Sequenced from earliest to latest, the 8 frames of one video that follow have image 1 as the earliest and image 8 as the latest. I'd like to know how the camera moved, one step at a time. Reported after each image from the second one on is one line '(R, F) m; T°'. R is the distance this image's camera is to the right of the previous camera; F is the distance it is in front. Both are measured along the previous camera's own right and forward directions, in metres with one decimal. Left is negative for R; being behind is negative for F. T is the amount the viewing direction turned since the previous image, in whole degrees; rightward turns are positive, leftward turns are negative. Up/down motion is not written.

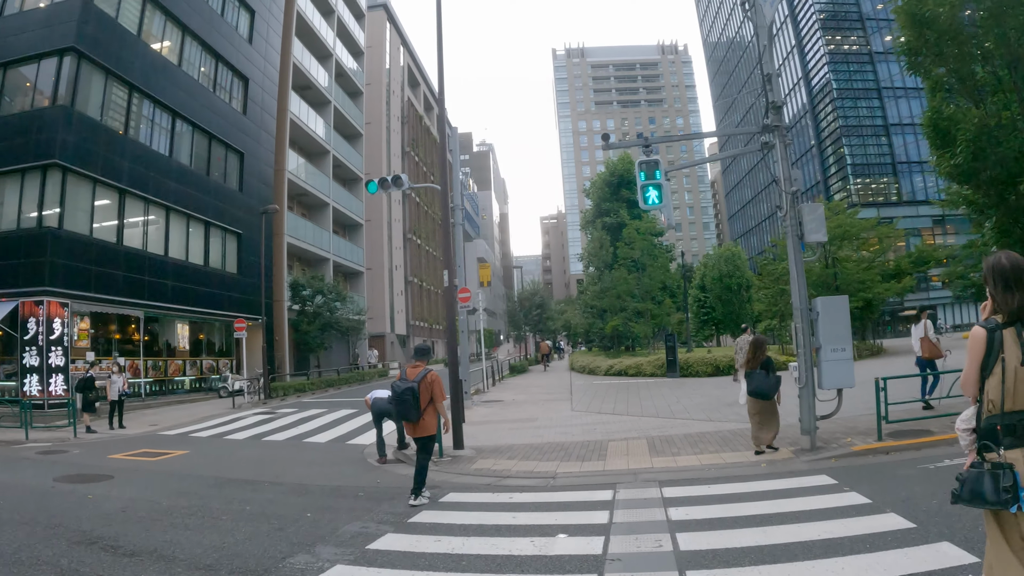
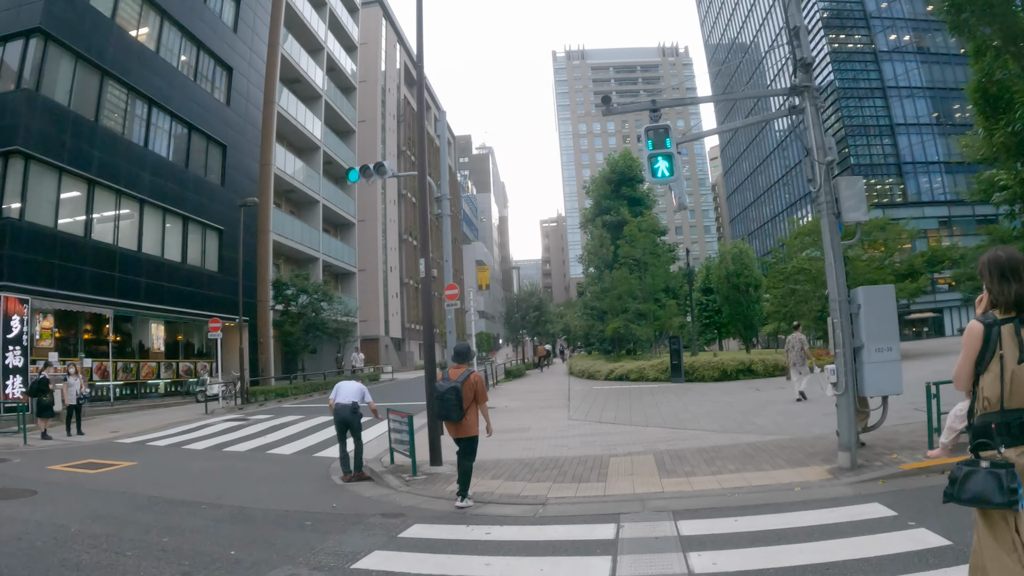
(+0.2, +1.3) m; 0°
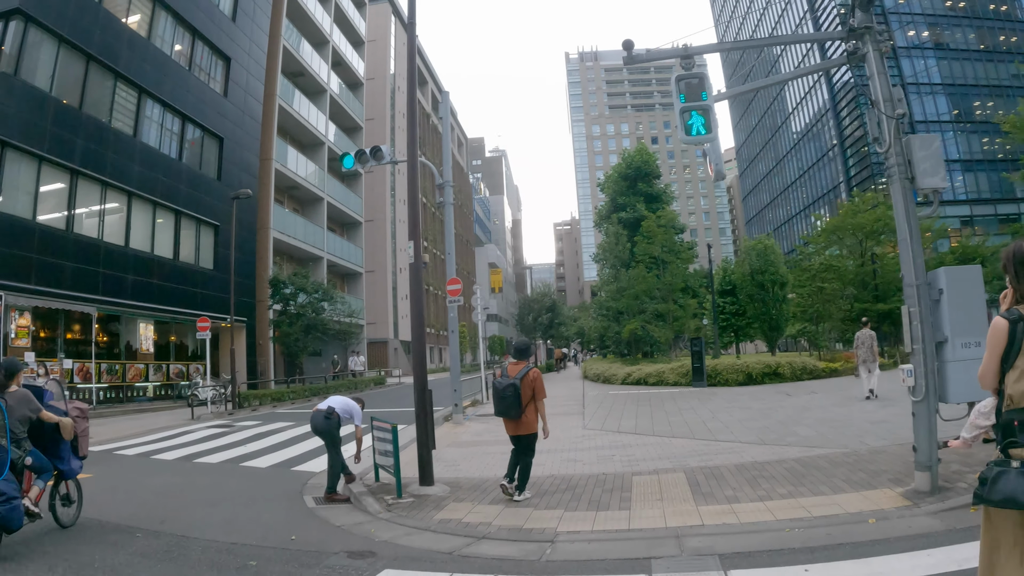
(+0.1, +1.3) m; -1°
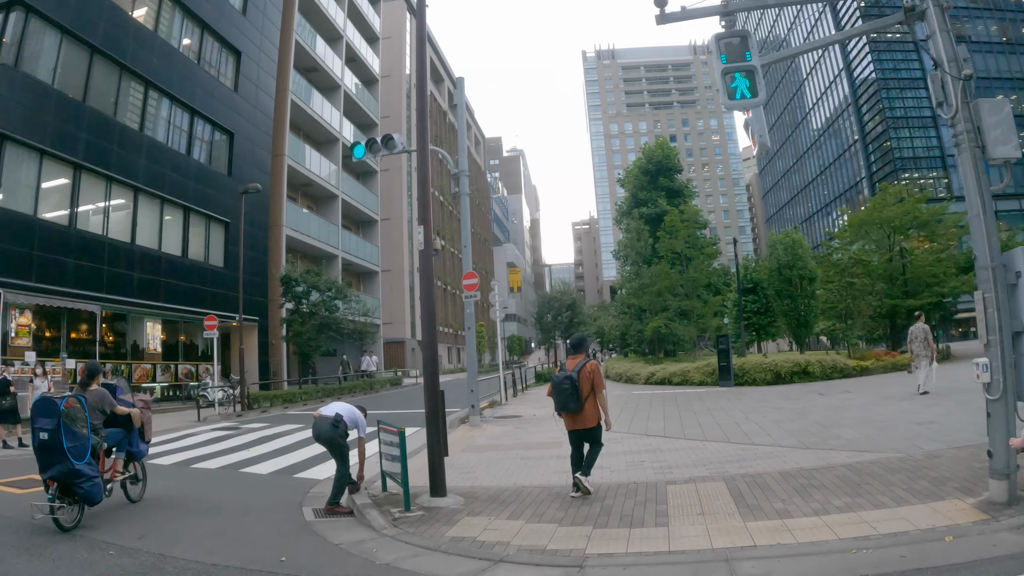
(0.0, +0.7) m; -2°
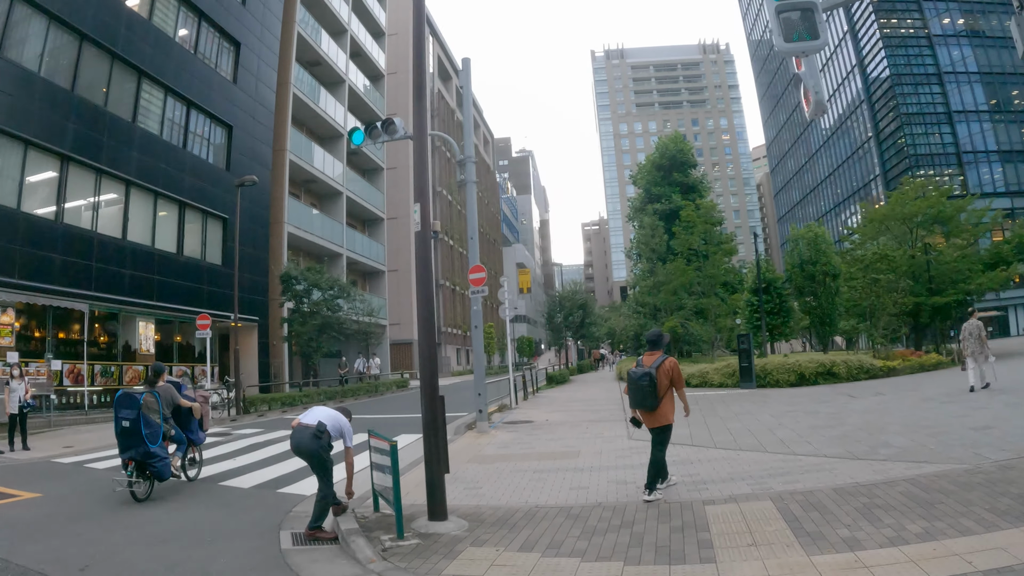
(0.0, +1.0) m; -1°
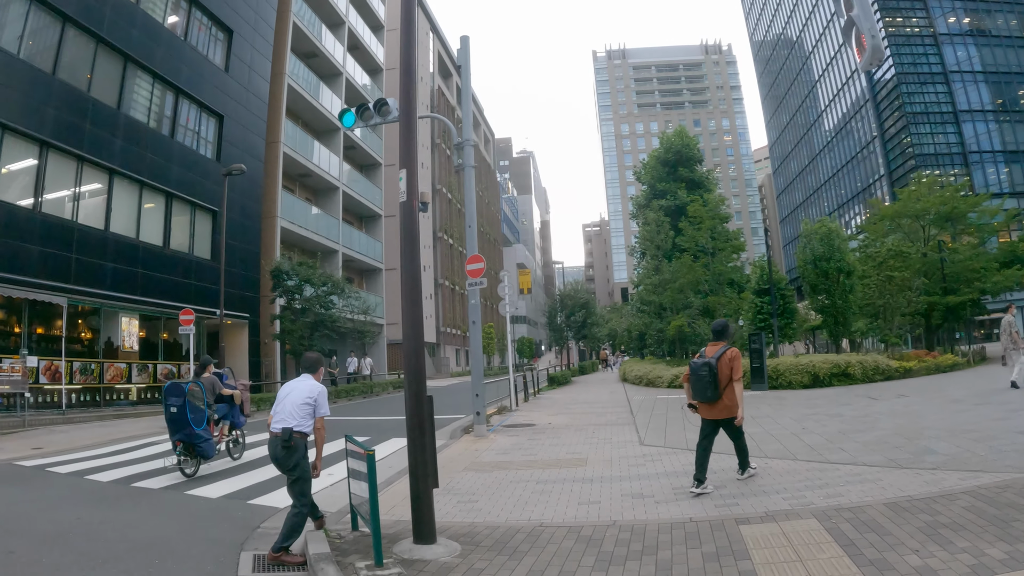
(0.0, +0.9) m; 0°
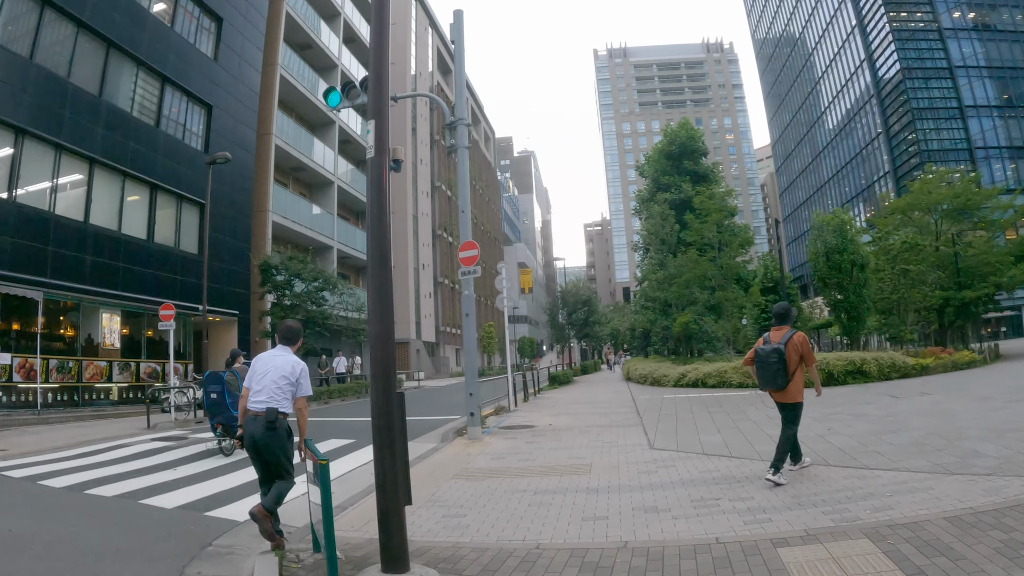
(+0.1, +0.8) m; 0°
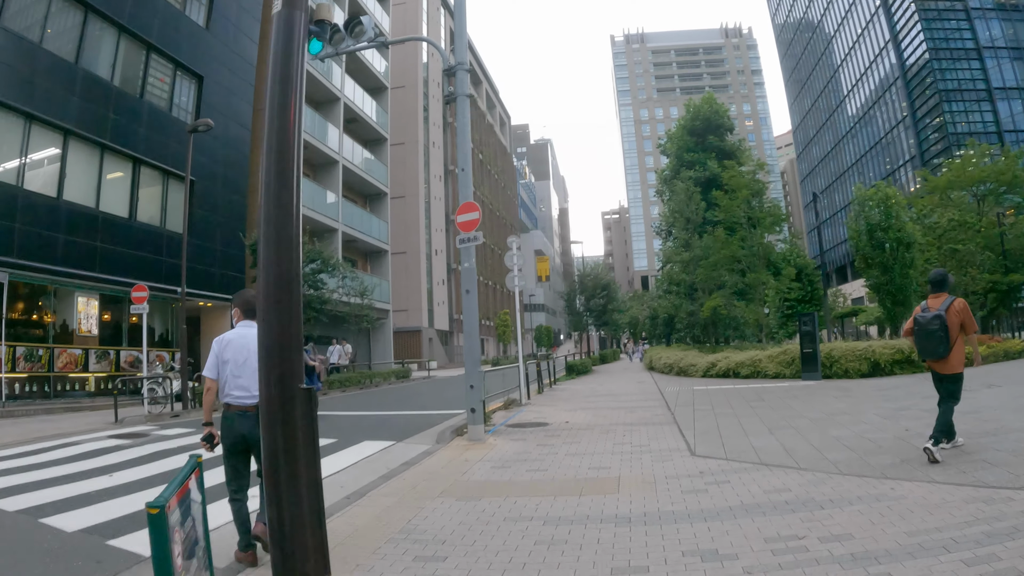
(+0.1, +1.5) m; -2°
